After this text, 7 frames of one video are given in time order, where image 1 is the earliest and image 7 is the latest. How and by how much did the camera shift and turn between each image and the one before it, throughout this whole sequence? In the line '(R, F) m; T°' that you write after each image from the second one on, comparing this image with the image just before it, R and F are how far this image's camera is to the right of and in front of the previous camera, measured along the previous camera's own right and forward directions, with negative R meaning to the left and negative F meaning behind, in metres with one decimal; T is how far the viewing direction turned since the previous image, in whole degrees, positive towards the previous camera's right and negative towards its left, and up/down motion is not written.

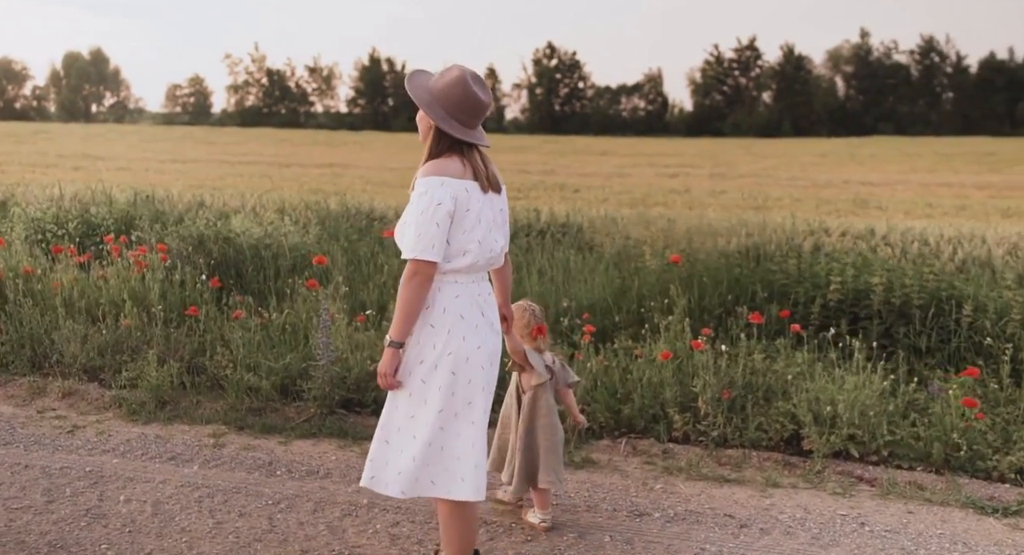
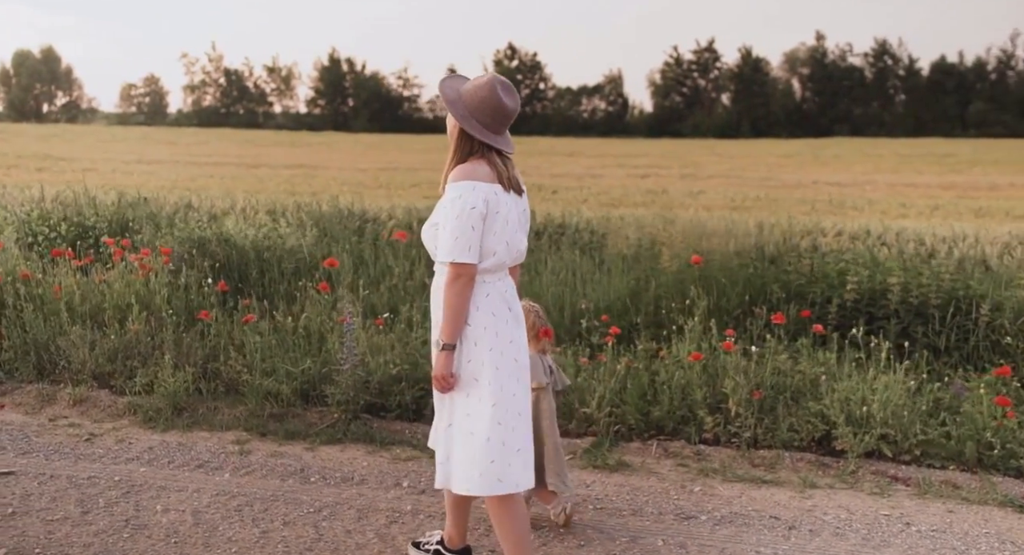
(-0.3, 0.0) m; +2°
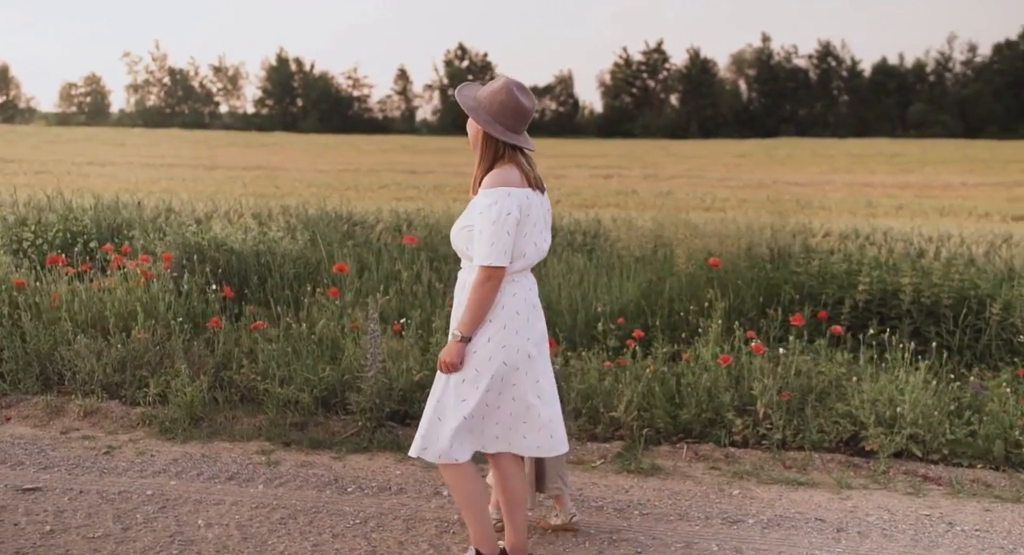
(-0.3, 0.0) m; +2°
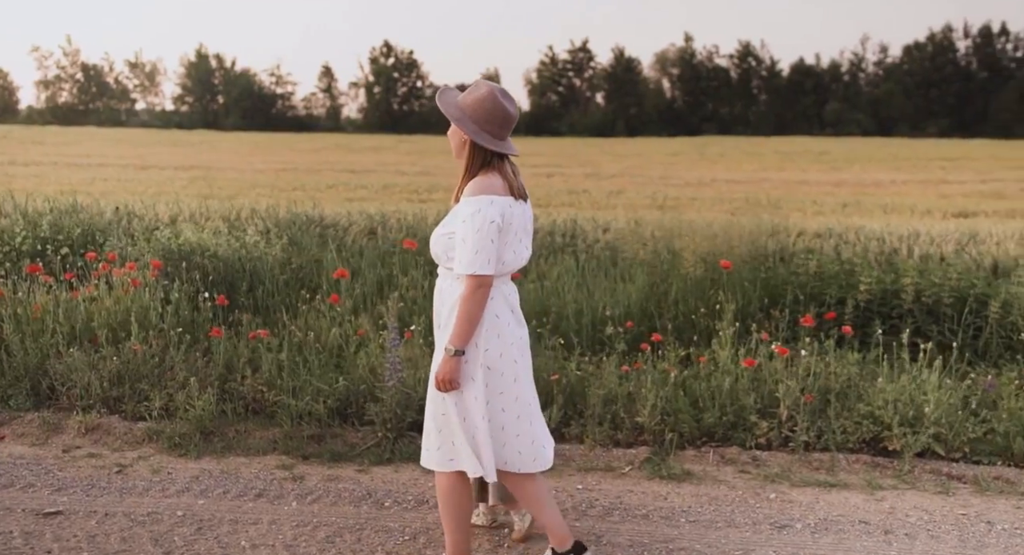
(-0.4, +0.1) m; +3°
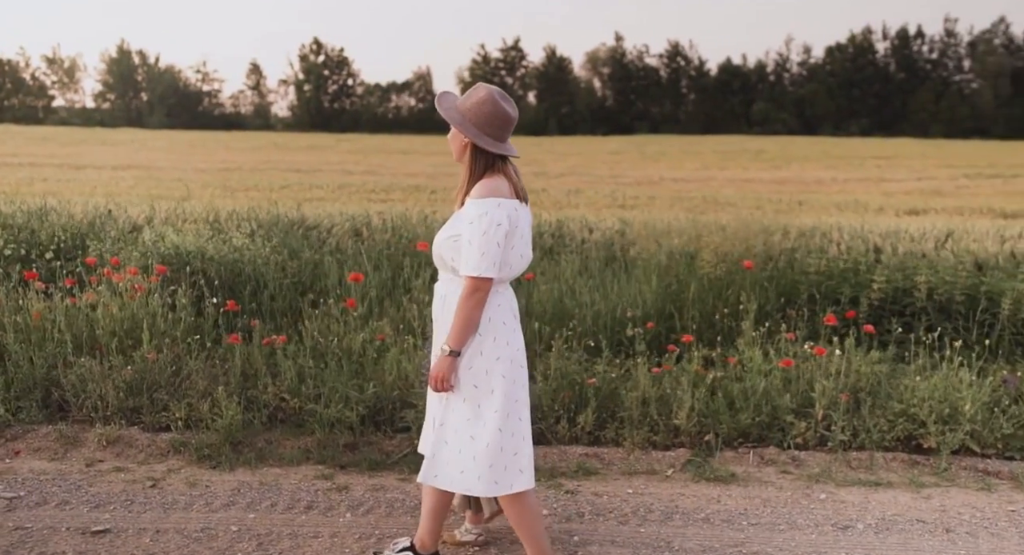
(-0.4, +0.1) m; +3°
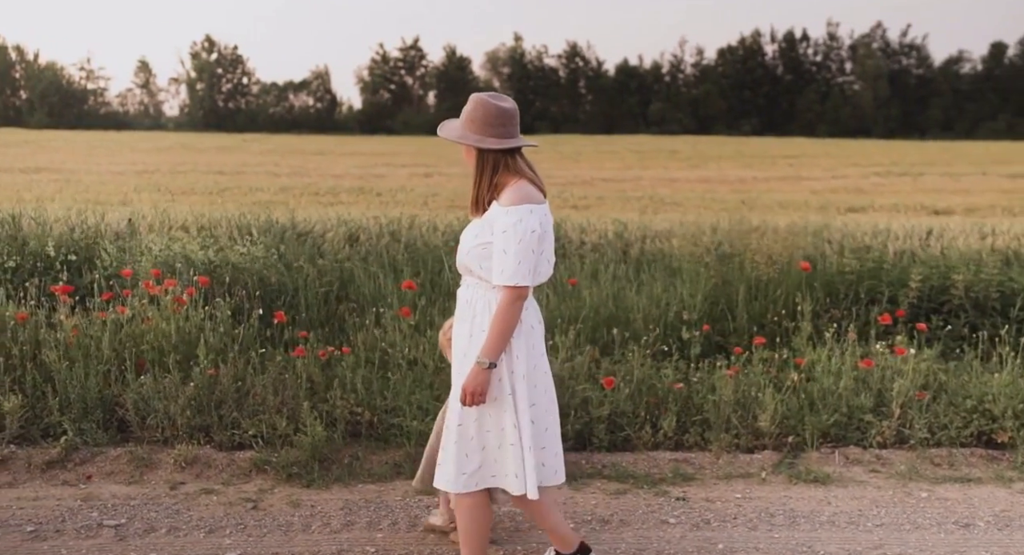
(-0.7, 0.0) m; +4°
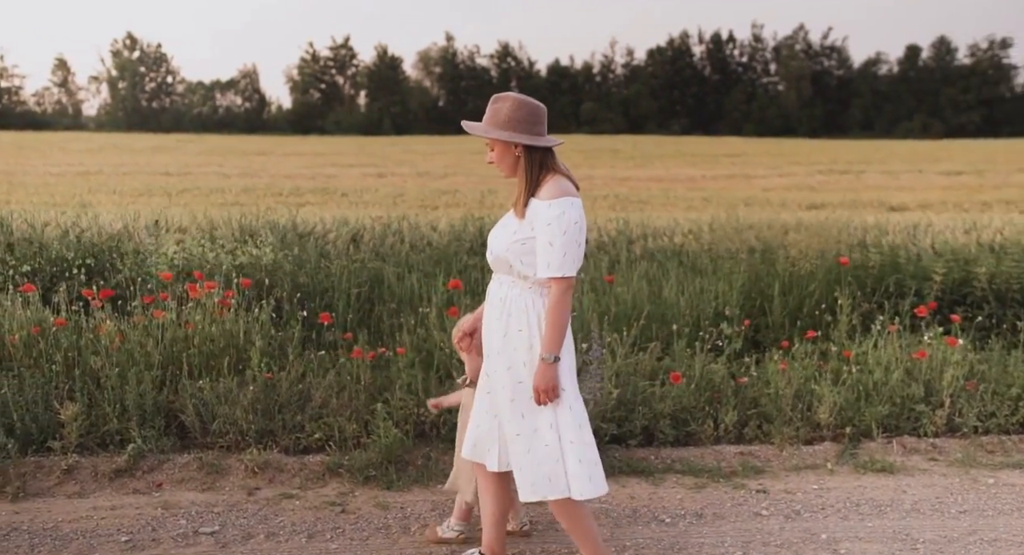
(-0.5, 0.0) m; +3°
